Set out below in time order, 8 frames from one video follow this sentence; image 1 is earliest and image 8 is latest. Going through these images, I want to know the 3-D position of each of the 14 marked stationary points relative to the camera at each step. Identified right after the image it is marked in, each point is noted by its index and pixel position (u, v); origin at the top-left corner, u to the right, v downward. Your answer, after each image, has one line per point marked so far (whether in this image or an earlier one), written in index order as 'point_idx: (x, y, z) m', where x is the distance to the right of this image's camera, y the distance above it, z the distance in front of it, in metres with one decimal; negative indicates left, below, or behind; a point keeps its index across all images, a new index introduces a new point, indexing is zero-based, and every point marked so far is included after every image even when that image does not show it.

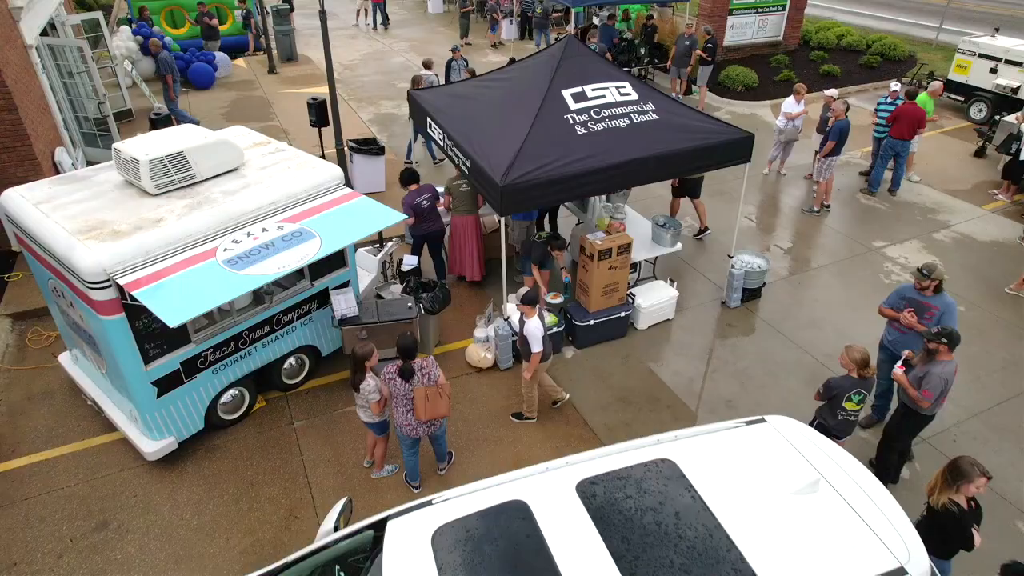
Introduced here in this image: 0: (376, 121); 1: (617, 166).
0: (-2.7, +3.3, +13.2) m
1: (+0.9, +1.1, +6.0) m
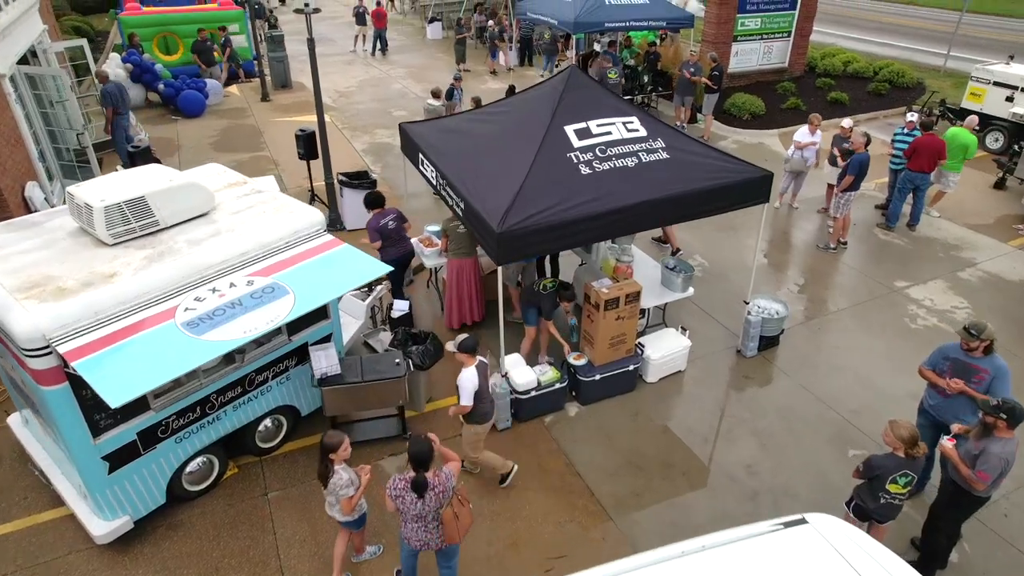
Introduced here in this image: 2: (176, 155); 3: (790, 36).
0: (-2.7, +2.6, +12.7) m
1: (+0.9, +0.6, +5.5) m
2: (-6.1, +2.4, +12.2) m
3: (+6.7, +6.1, +16.4) m
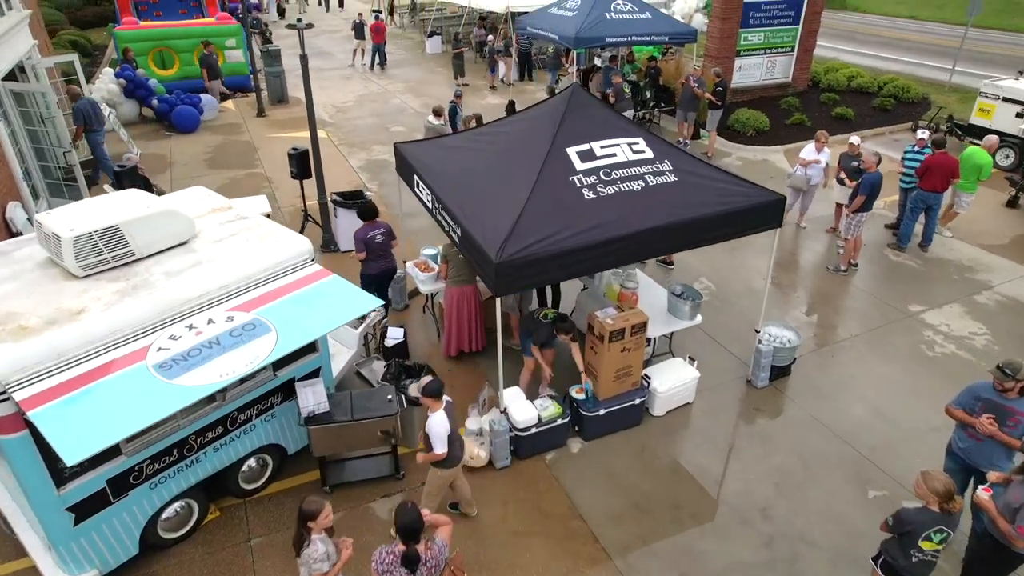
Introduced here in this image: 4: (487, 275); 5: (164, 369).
0: (-2.7, +2.2, +12.4) m
1: (+0.9, +0.4, +5.1) m
2: (-6.1, +2.1, +11.9) m
3: (+6.7, +5.7, +16.2) m
4: (-0.2, +0.1, +4.9) m
5: (-2.0, -0.5, +3.9) m
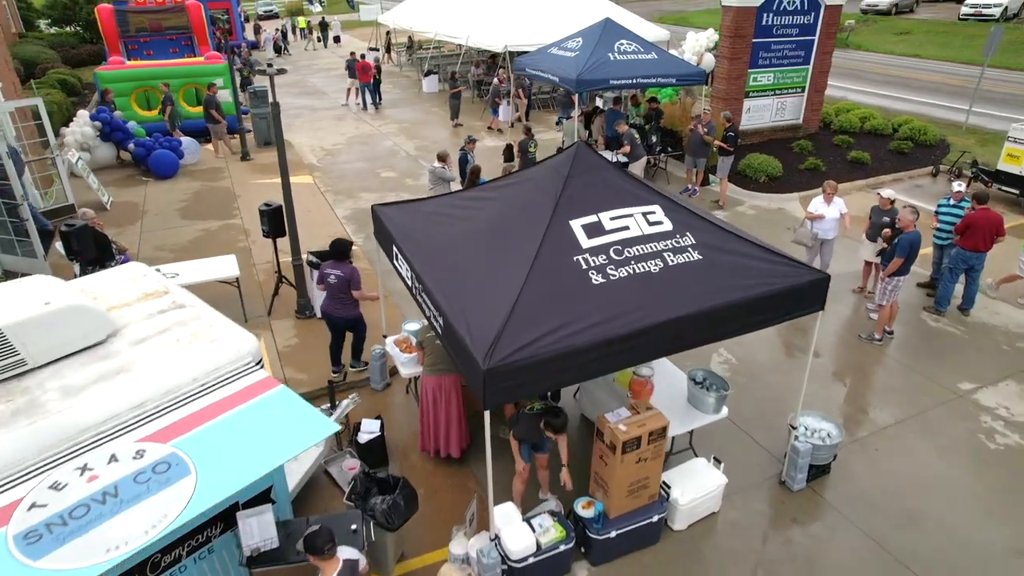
0: (-2.7, +1.2, +11.6) m
1: (+0.9, -0.3, +4.2) m
2: (-6.2, +1.1, +11.1) m
3: (+6.7, +4.5, +15.5) m
4: (-0.2, -0.6, +3.9) m
5: (-2.0, -1.1, +2.9) m
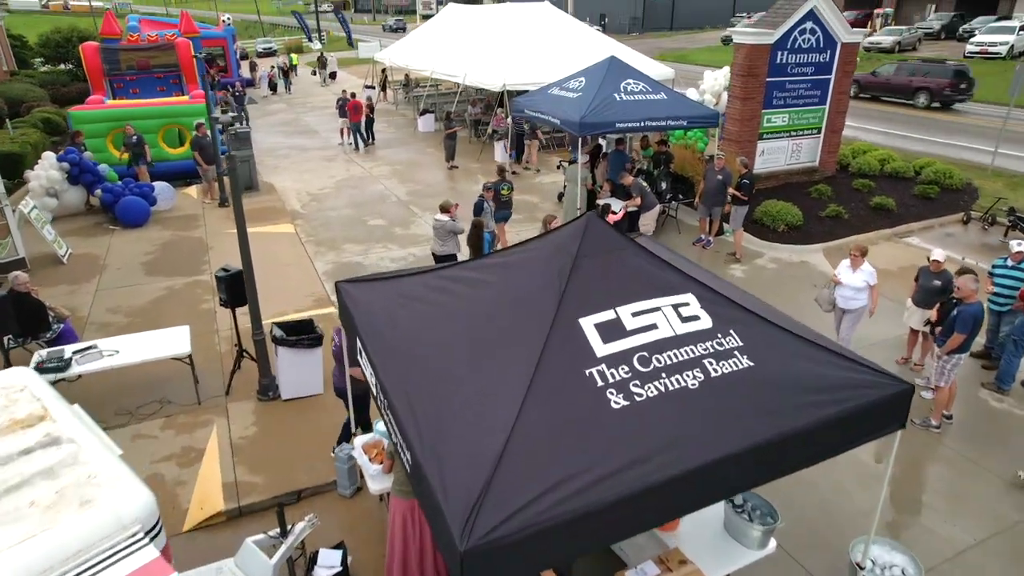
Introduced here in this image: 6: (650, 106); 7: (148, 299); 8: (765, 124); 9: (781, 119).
0: (-2.8, +0.2, +10.5) m
1: (+0.8, -0.9, +3.1) m
2: (-6.2, +0.1, +10.0) m
3: (+6.7, +3.4, +14.6) m
4: (-0.3, -1.1, +2.8) m
5: (-2.1, -1.6, +1.7) m
6: (+2.3, +3.1, +11.3) m
7: (-5.1, -0.1, +9.3) m
8: (+5.2, +3.4, +13.8) m
9: (+5.6, +3.5, +14.0) m
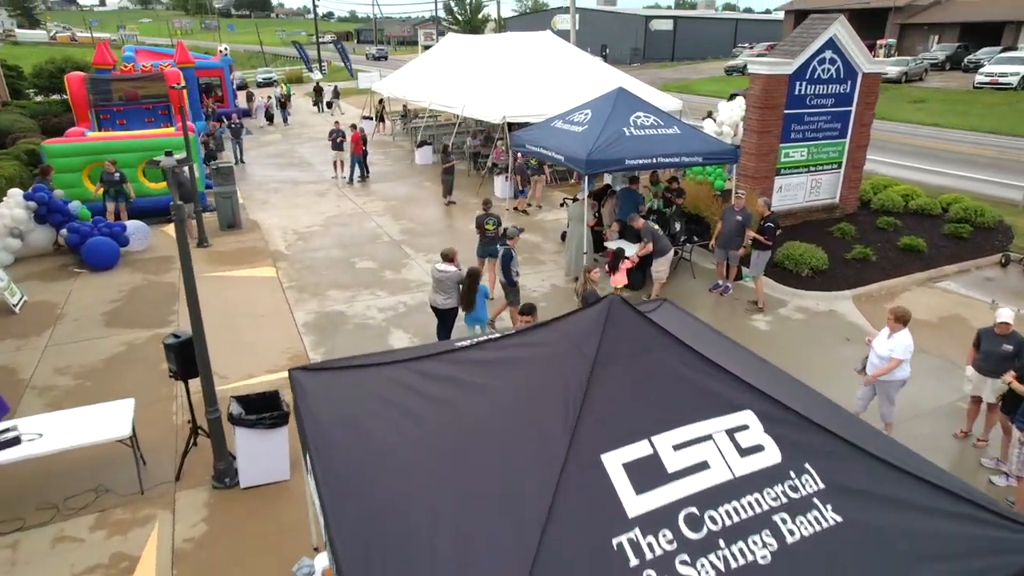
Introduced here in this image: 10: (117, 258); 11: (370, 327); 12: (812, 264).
0: (-2.8, -0.5, +9.5) m
1: (+0.8, -1.3, +2.0) m
2: (-6.2, -0.6, +9.0) m
3: (+6.7, +2.5, +13.7) m
4: (-0.3, -1.6, +1.7) m
5: (-2.1, -2.0, +0.7) m
6: (+2.3, +2.3, +10.4) m
7: (-5.1, -0.8, +8.3) m
8: (+5.2, +2.5, +12.9) m
9: (+5.6, +2.6, +13.1) m
10: (-6.7, +0.5, +11.5) m
11: (-2.0, -0.6, +9.5) m
12: (+4.9, +0.4, +11.0) m
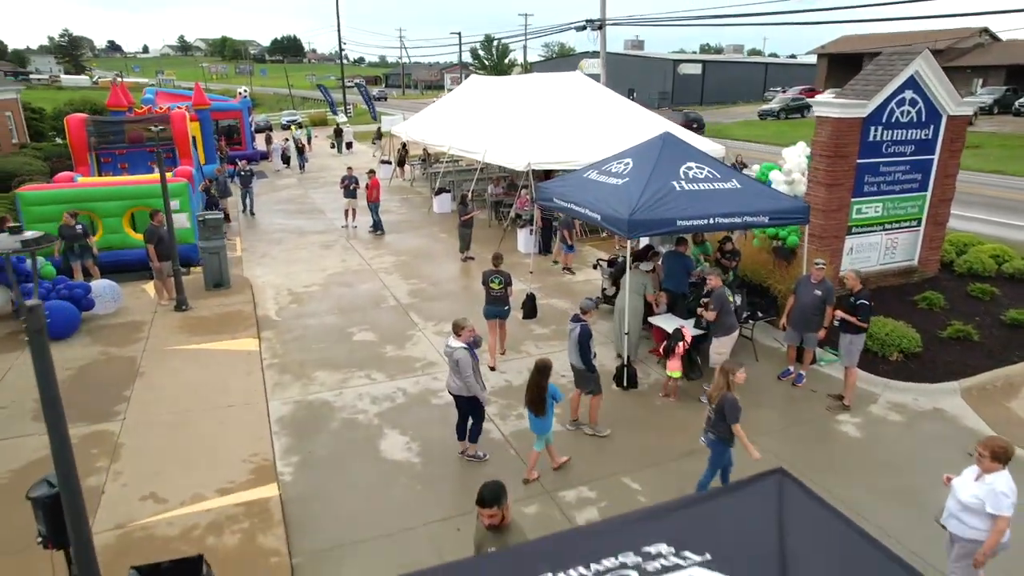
0: (-2.5, -1.5, +7.7) m
1: (+0.8, -1.9, +0.1) m
2: (-6.0, -1.5, +7.3) m
3: (+7.1, +1.1, +11.7) m
4: (-0.3, -2.1, -0.2) m
5: (-2.2, -2.4, -1.2) m
6: (+2.6, +1.2, +8.6) m
7: (-4.9, -1.7, +6.6) m
8: (+5.6, +1.2, +11.0) m
9: (+6.0, +1.3, +11.2) m
10: (-6.4, -0.6, +9.9) m
11: (-1.7, -1.6, +7.6) m
12: (+5.2, -0.8, +9.0) m
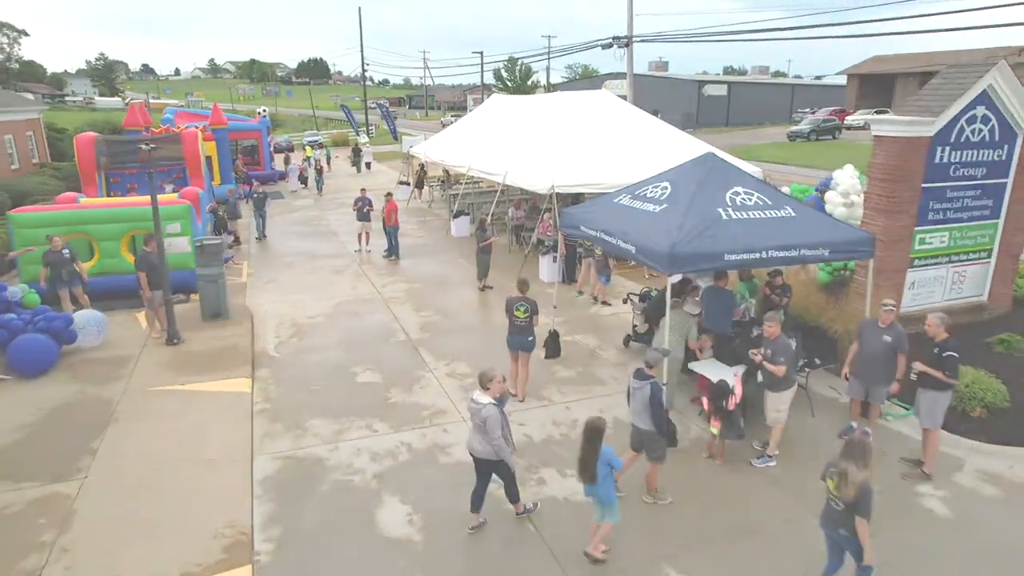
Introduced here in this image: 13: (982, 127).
0: (-2.3, -1.9, +6.7) m
1: (+0.7, -2.1, -1.1) m
2: (-5.8, -1.9, +6.4) m
3: (+7.4, +0.5, +10.4) m
4: (-0.4, -2.3, -1.3) m
5: (-2.3, -2.6, -2.3) m
6: (+2.9, +0.7, +7.4) m
7: (-4.7, -2.1, +5.6) m
8: (+5.9, +0.6, +9.8) m
9: (+6.3, +0.7, +10.0) m
10: (-6.1, -1.0, +9.0) m
11: (-1.5, -2.0, +6.6) m
12: (+5.5, -1.3, +7.7) m
13: (+6.8, +2.3, +9.7) m
